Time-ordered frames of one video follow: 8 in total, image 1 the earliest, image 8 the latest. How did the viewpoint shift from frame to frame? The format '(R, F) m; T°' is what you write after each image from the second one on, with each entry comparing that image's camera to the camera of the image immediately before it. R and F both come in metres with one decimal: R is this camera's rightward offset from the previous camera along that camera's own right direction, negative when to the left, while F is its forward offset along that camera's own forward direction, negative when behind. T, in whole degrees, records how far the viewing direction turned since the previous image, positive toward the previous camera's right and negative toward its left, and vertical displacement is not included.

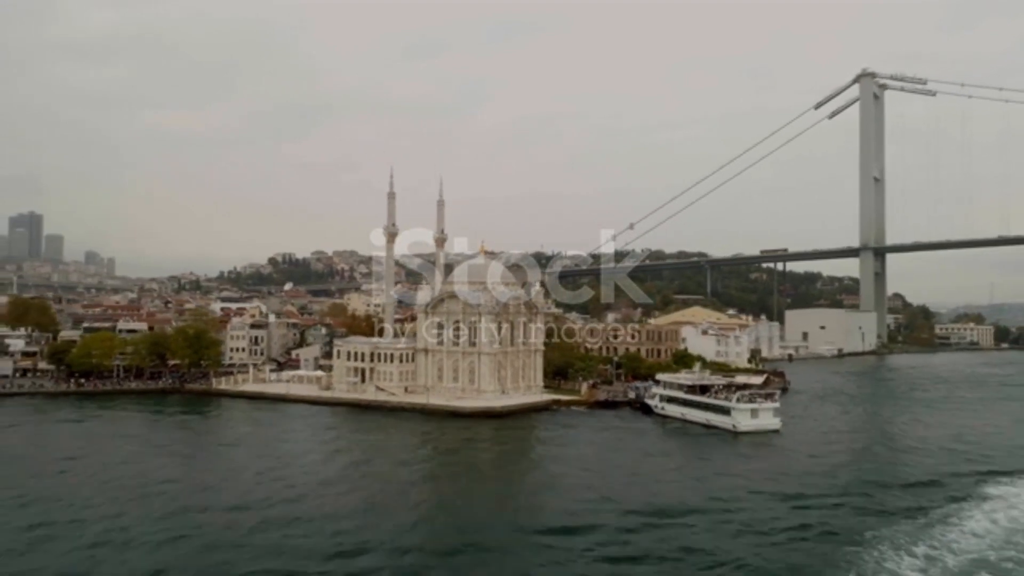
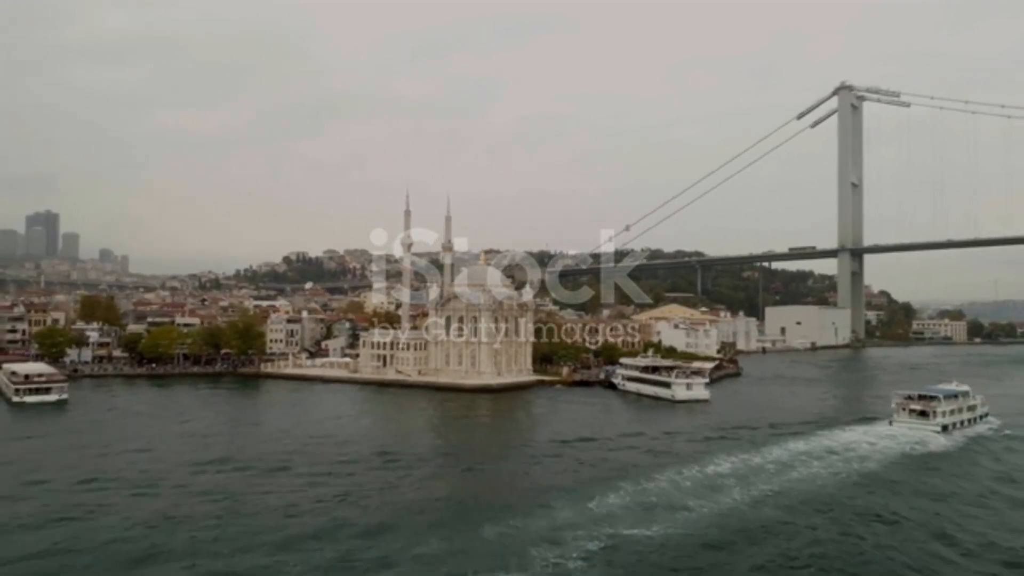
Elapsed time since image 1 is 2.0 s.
(+0.3, -3.9) m; 0°
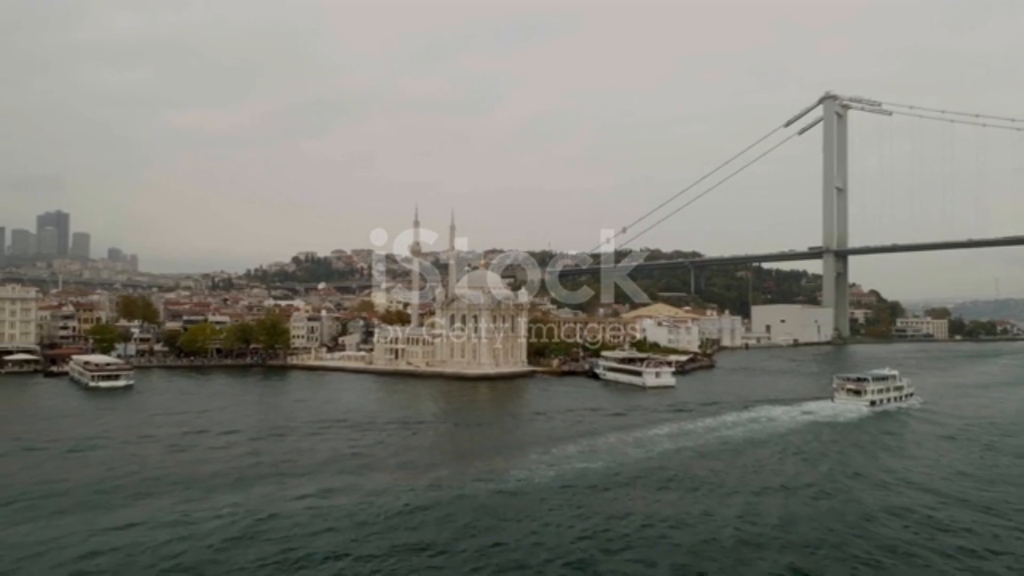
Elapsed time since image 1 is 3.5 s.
(+0.2, -2.9) m; 0°
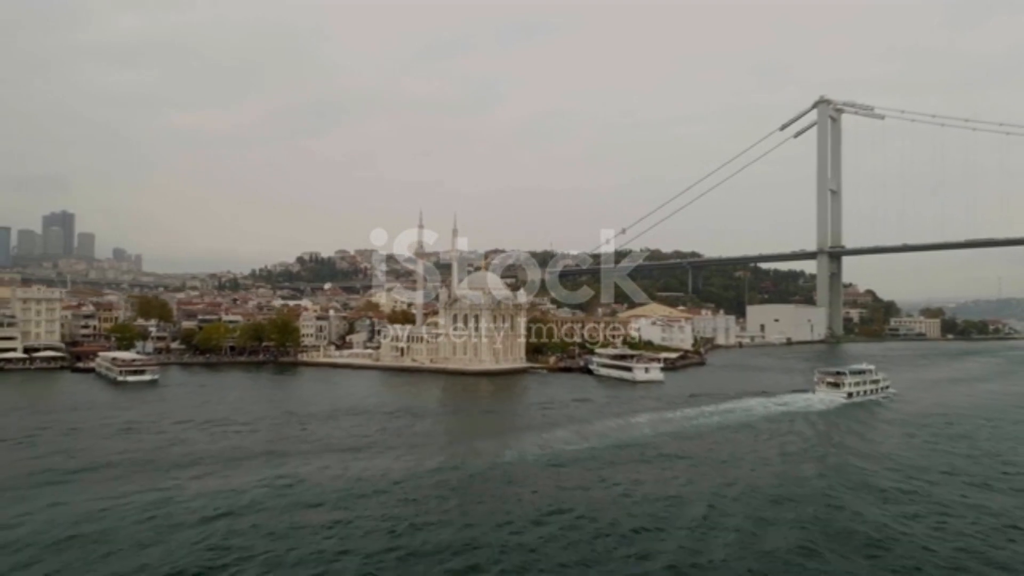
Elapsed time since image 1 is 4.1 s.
(+0.1, -1.4) m; 0°
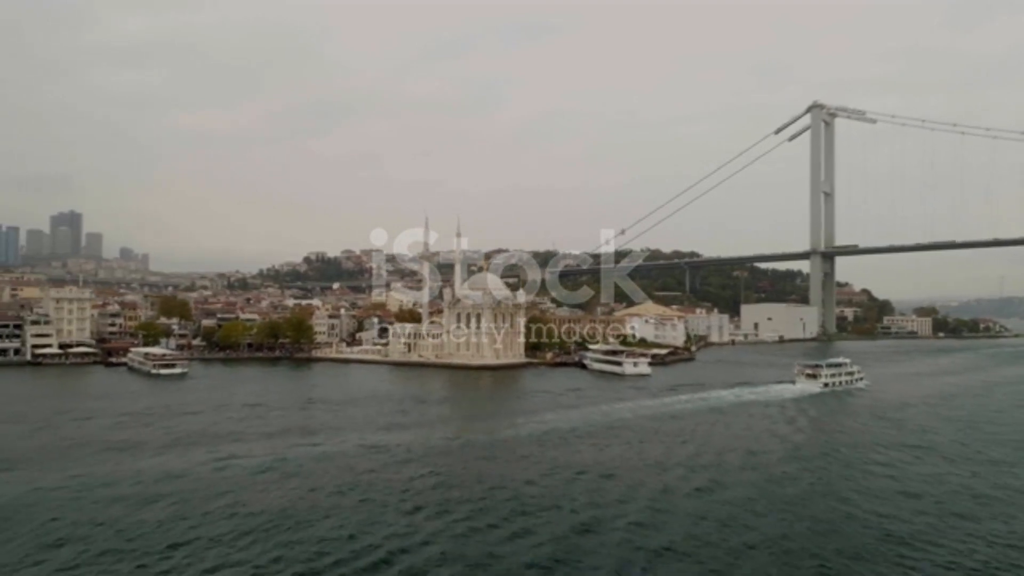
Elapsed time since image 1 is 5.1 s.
(+0.1, -1.8) m; 0°
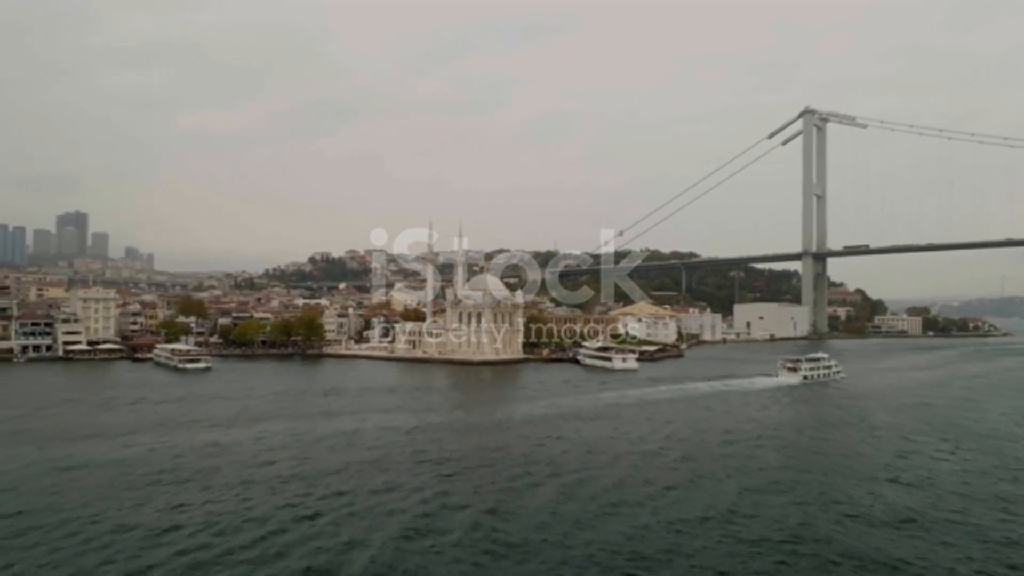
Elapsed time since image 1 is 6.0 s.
(+0.1, -1.8) m; 0°
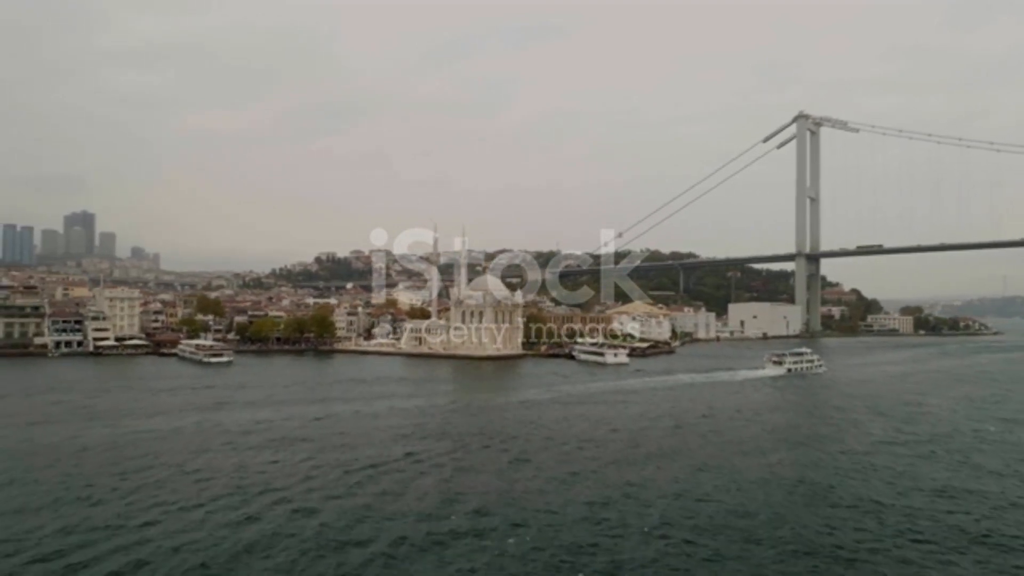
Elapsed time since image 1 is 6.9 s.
(+0.1, -1.9) m; 0°
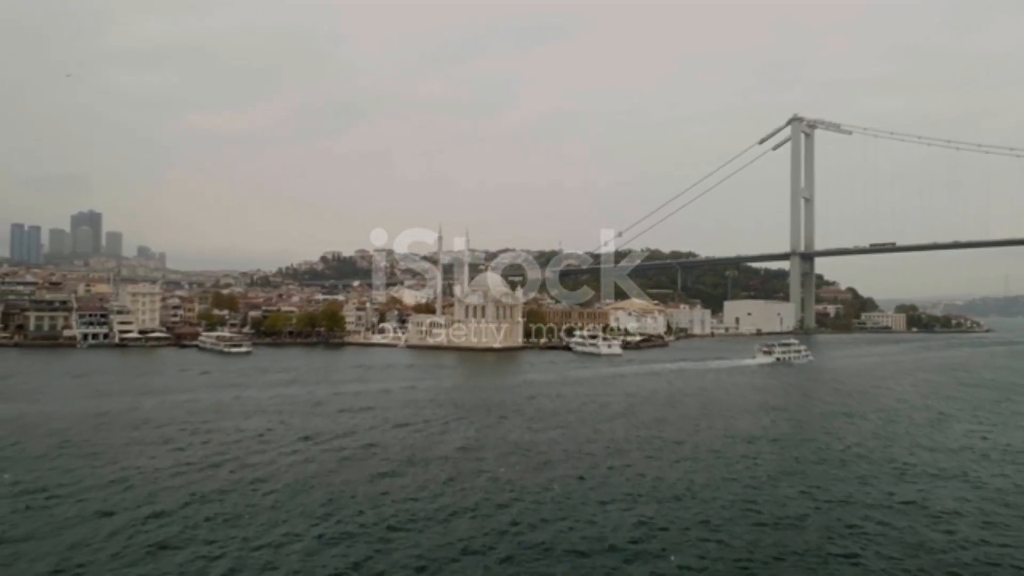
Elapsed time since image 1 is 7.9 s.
(+0.1, -1.8) m; 0°
